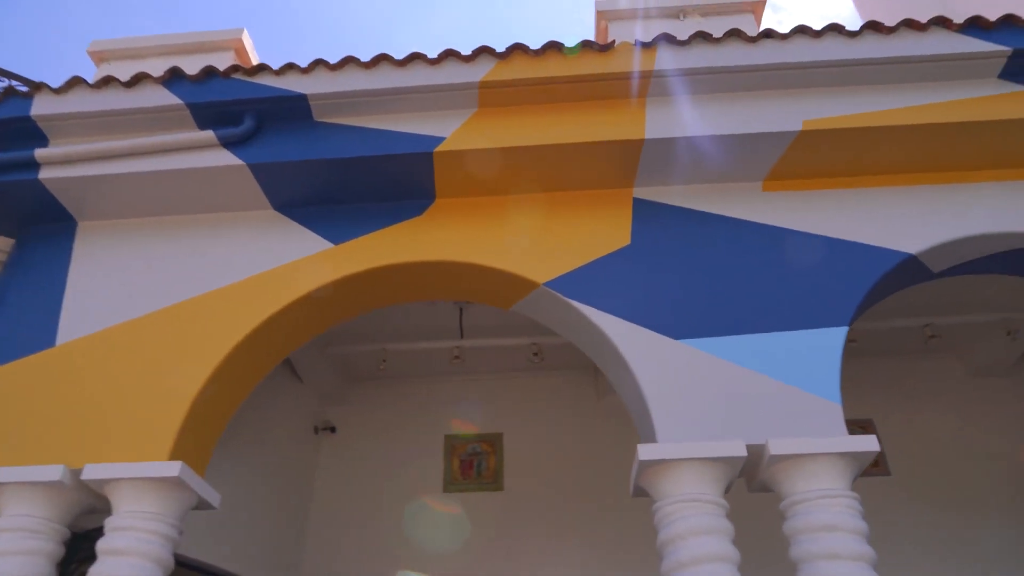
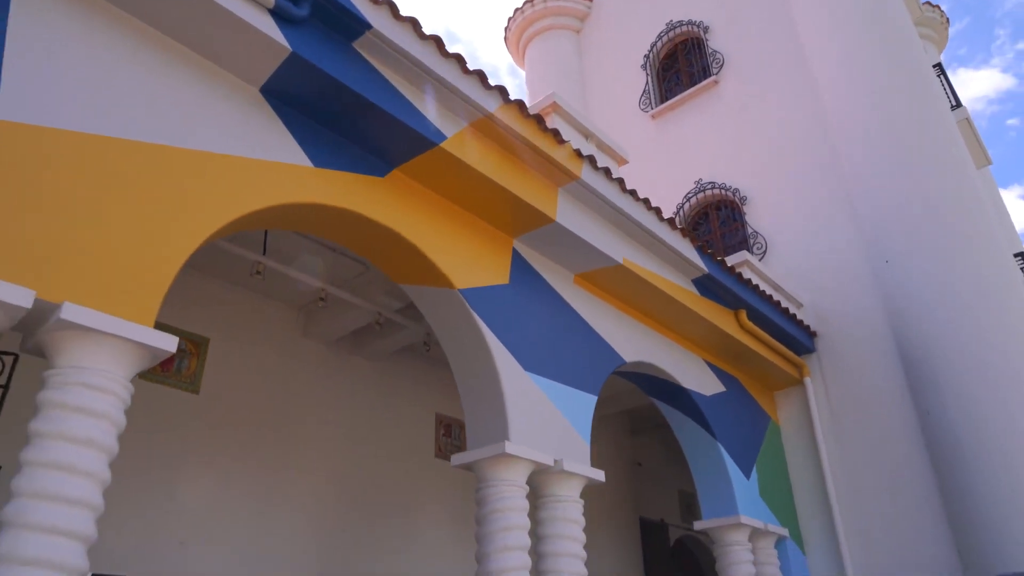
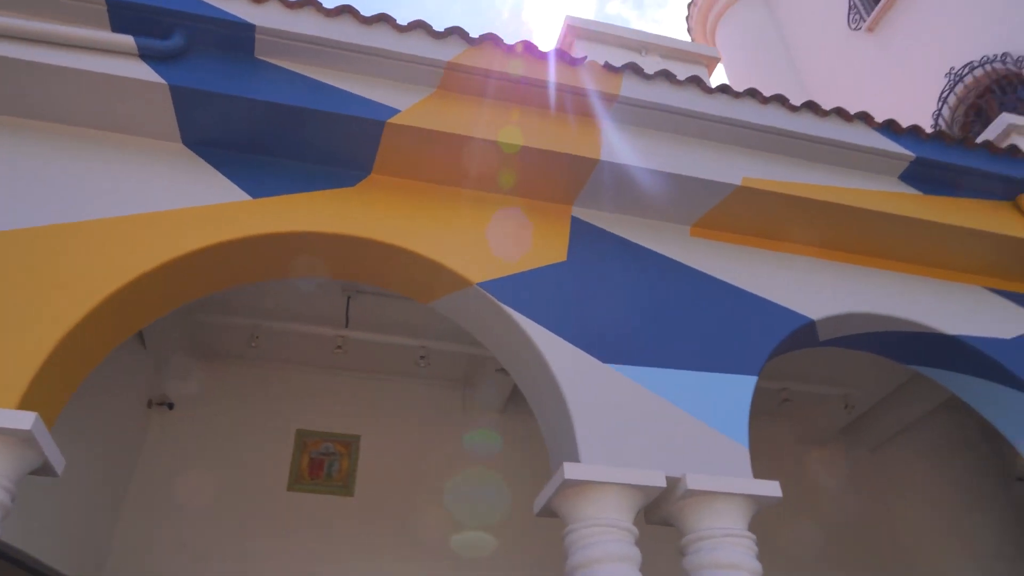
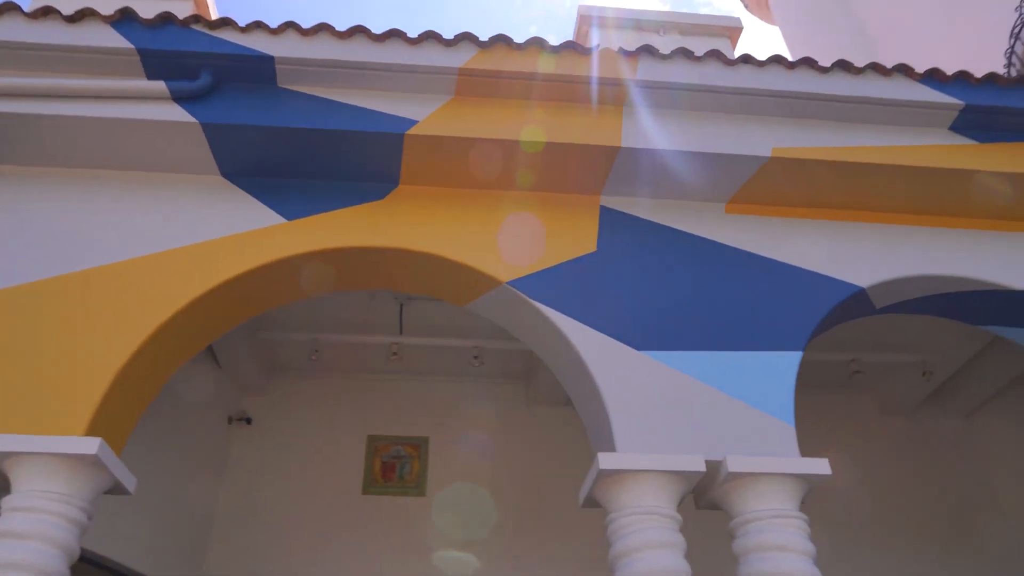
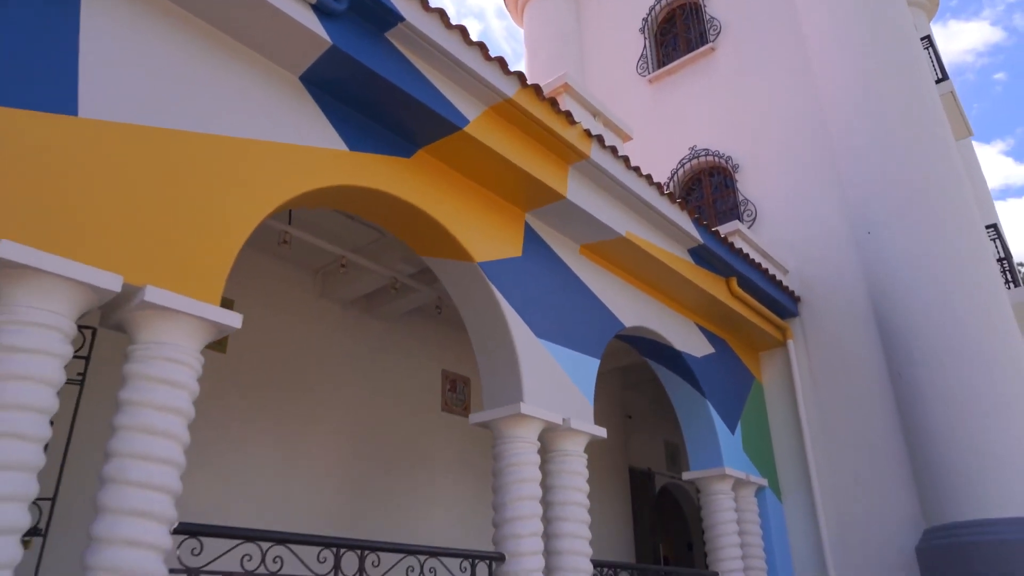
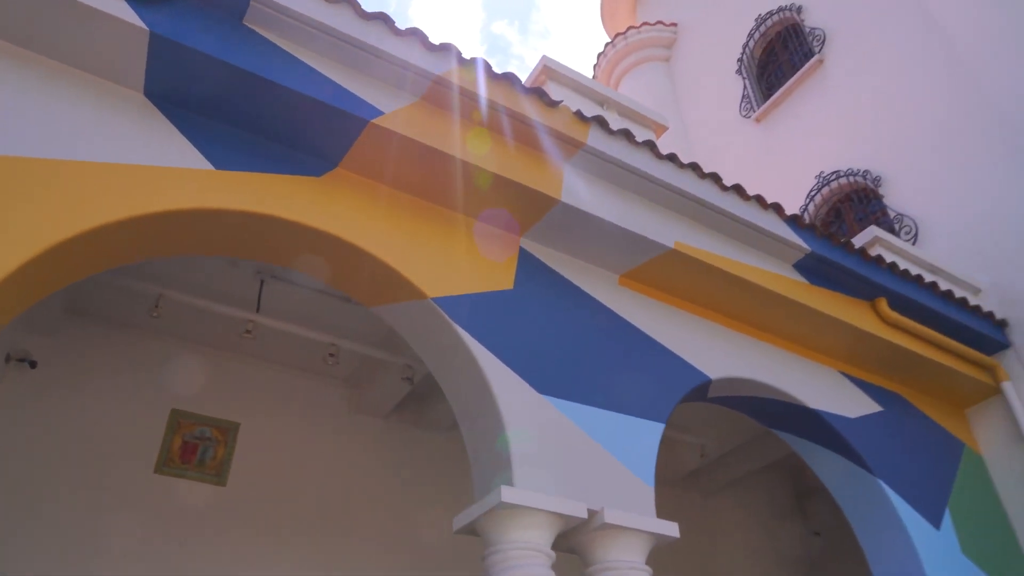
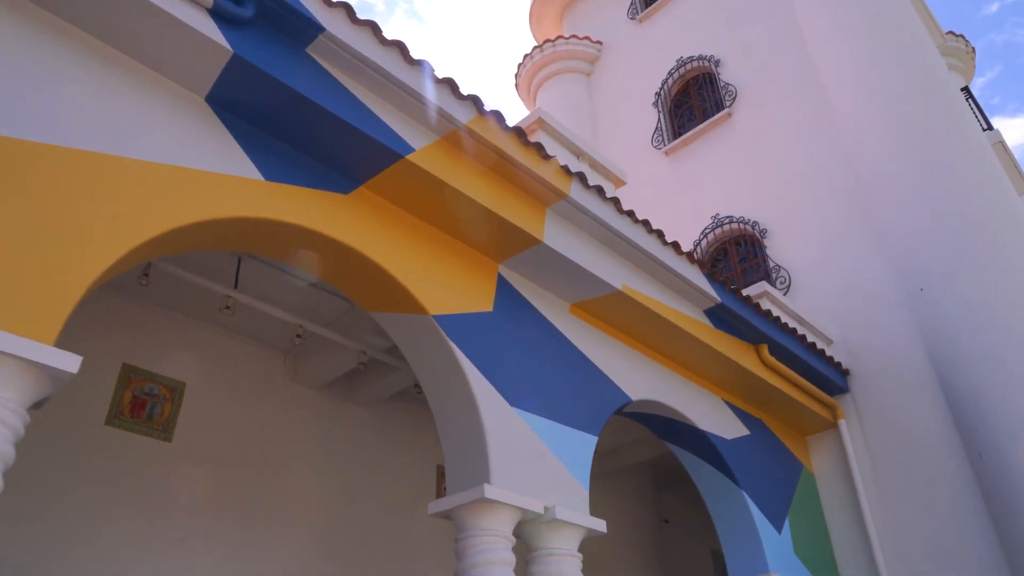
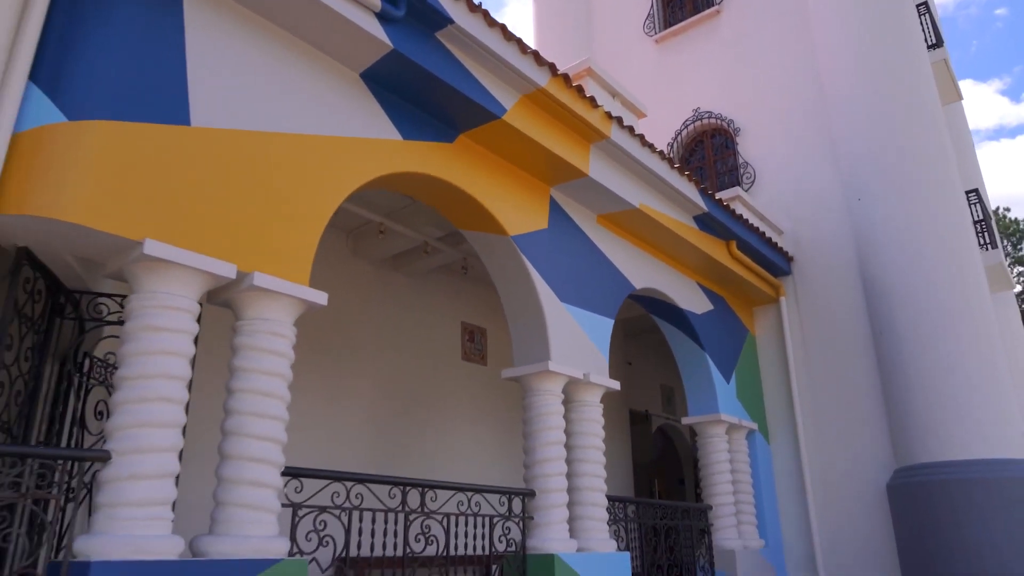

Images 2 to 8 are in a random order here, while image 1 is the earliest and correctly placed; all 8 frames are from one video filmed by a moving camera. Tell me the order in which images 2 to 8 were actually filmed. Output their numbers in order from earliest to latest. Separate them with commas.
4, 3, 6, 7, 2, 5, 8
